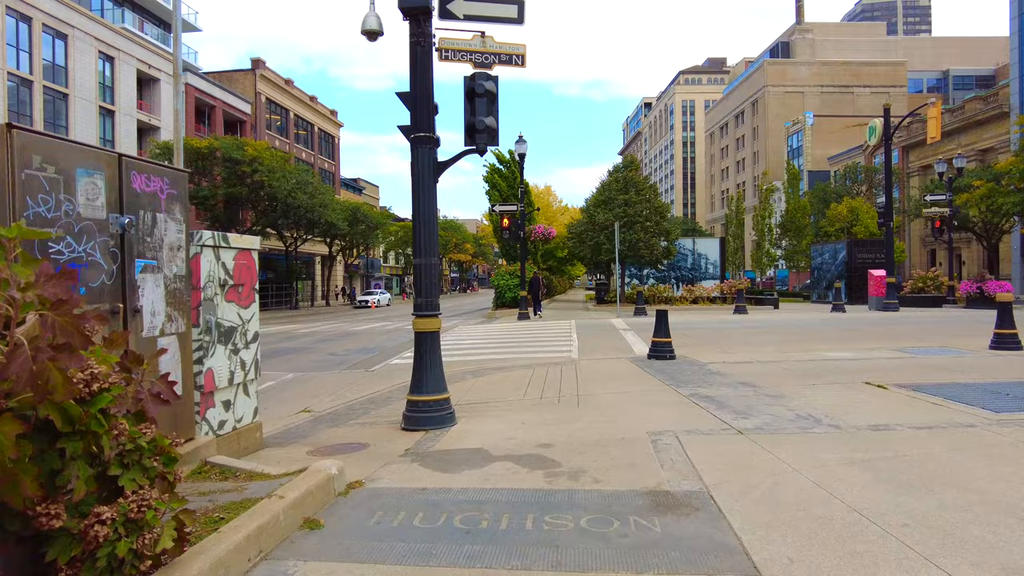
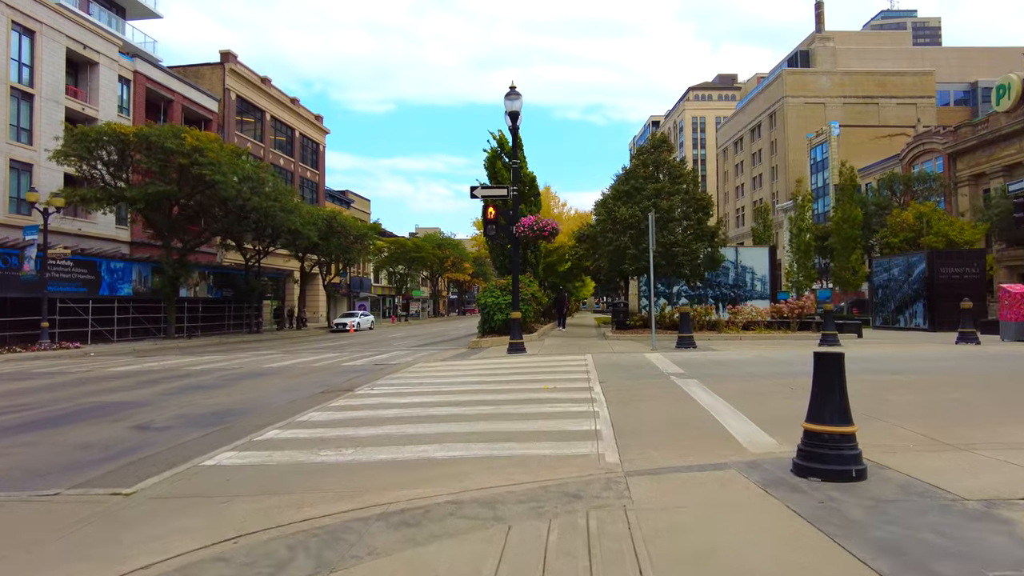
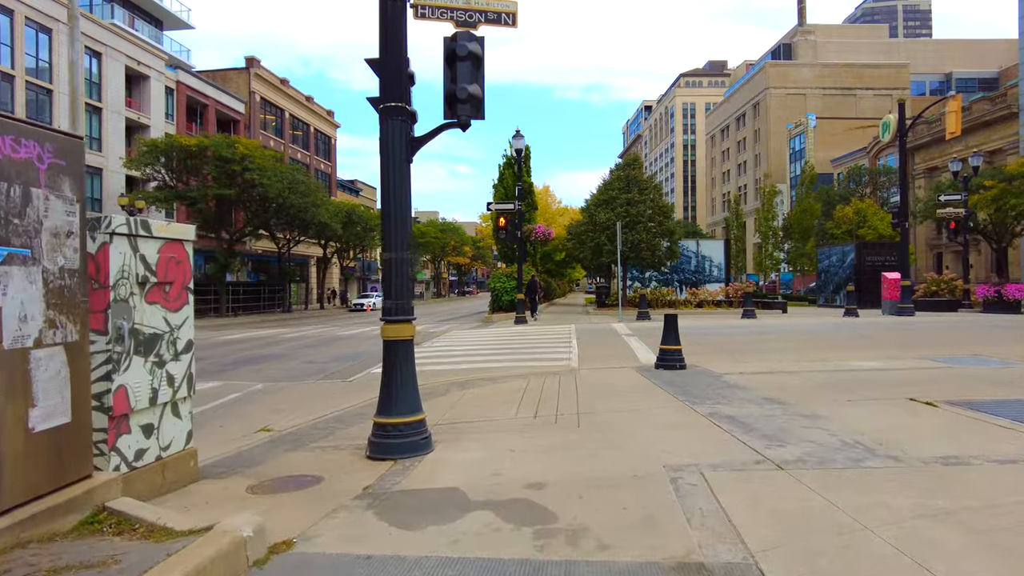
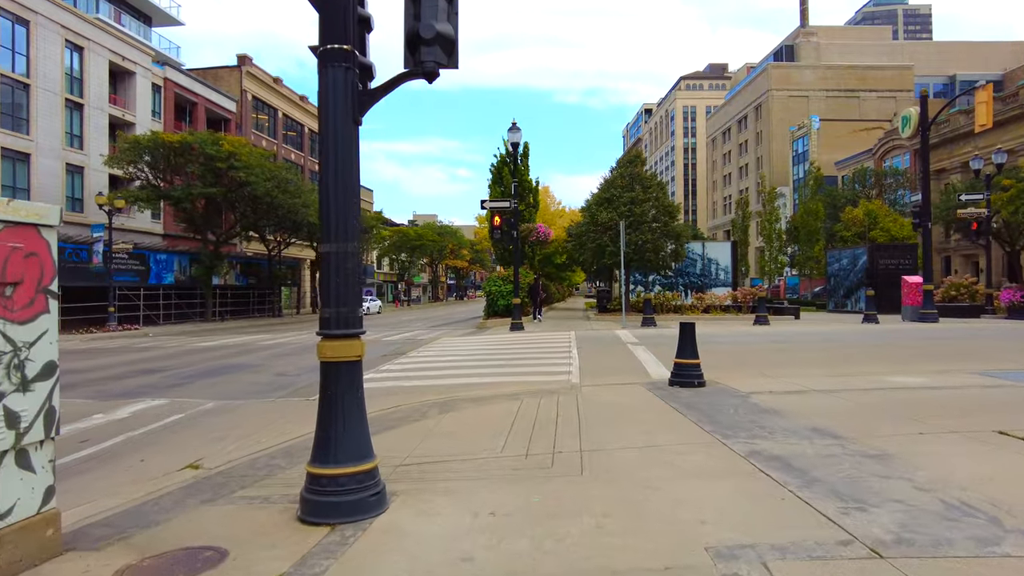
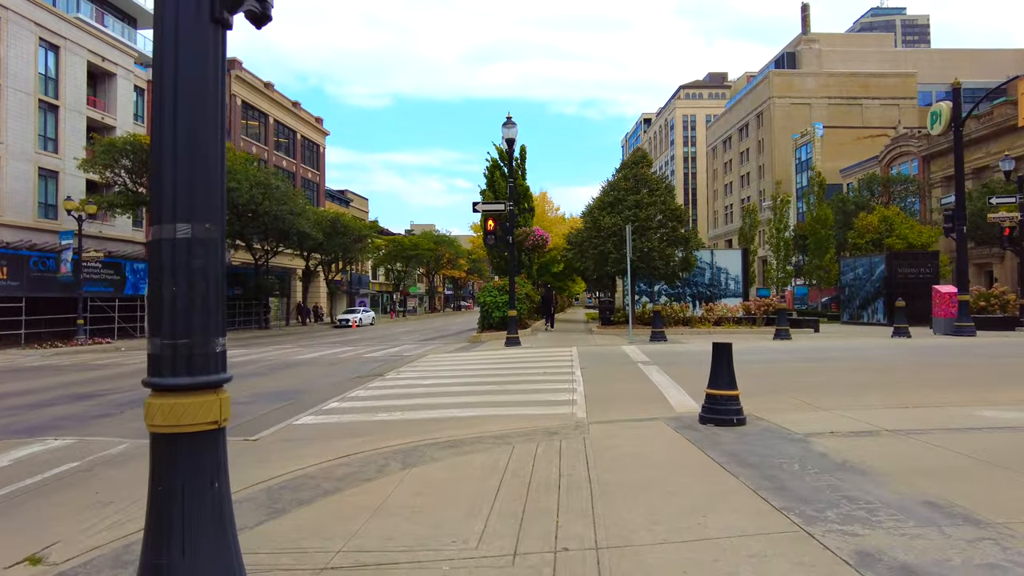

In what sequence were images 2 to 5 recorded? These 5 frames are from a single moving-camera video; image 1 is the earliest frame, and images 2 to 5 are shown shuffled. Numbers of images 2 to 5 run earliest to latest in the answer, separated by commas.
3, 4, 5, 2
